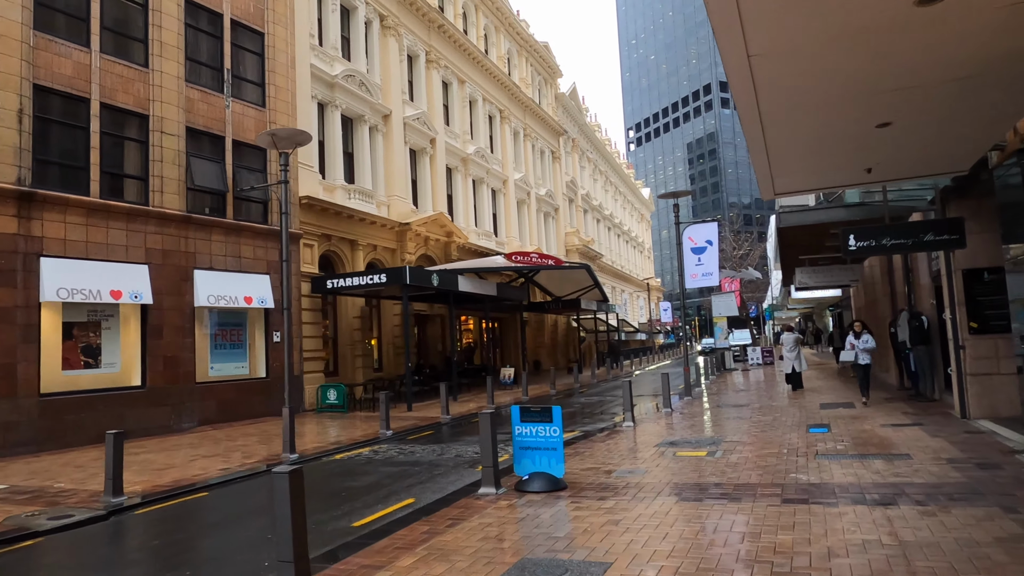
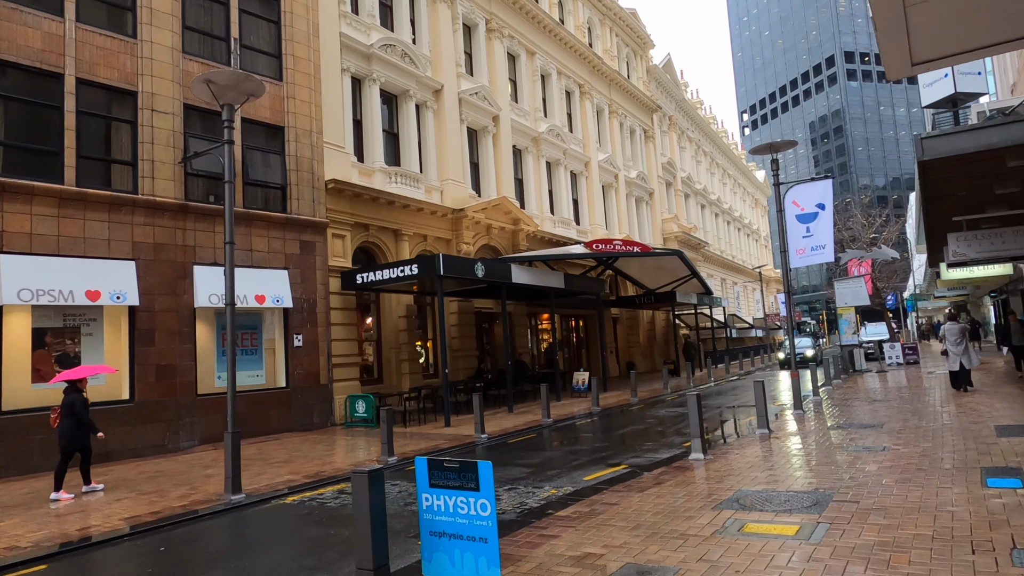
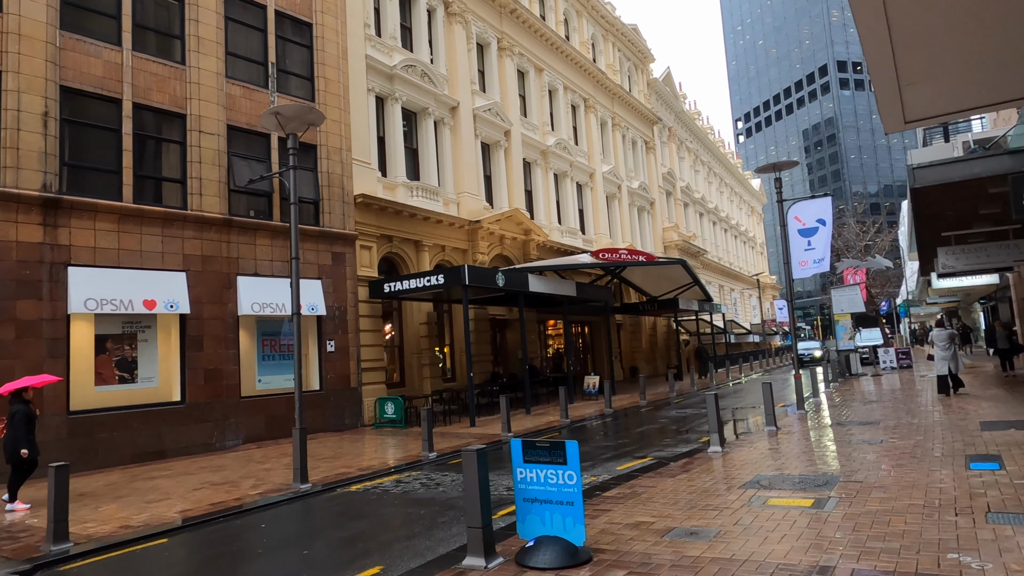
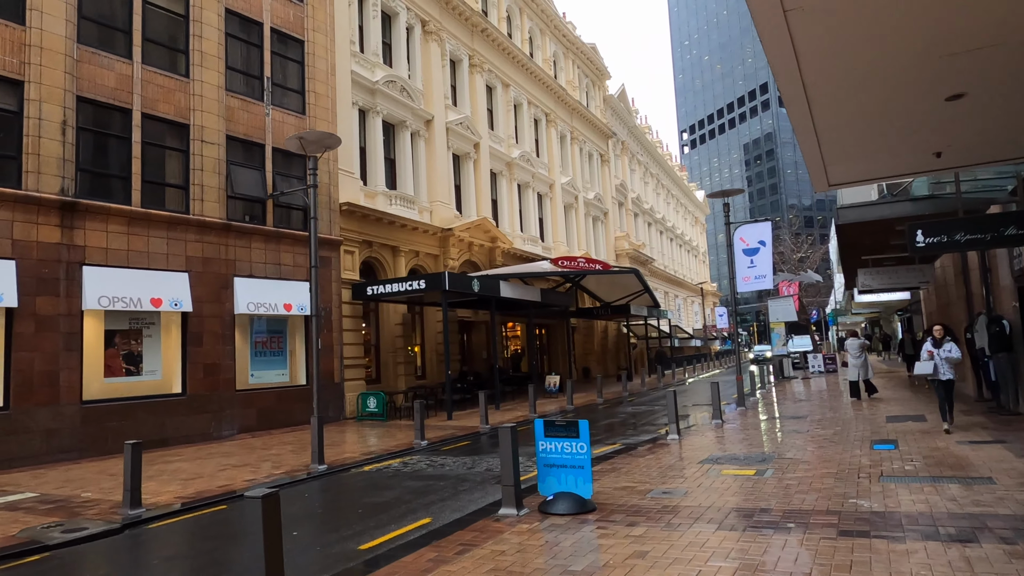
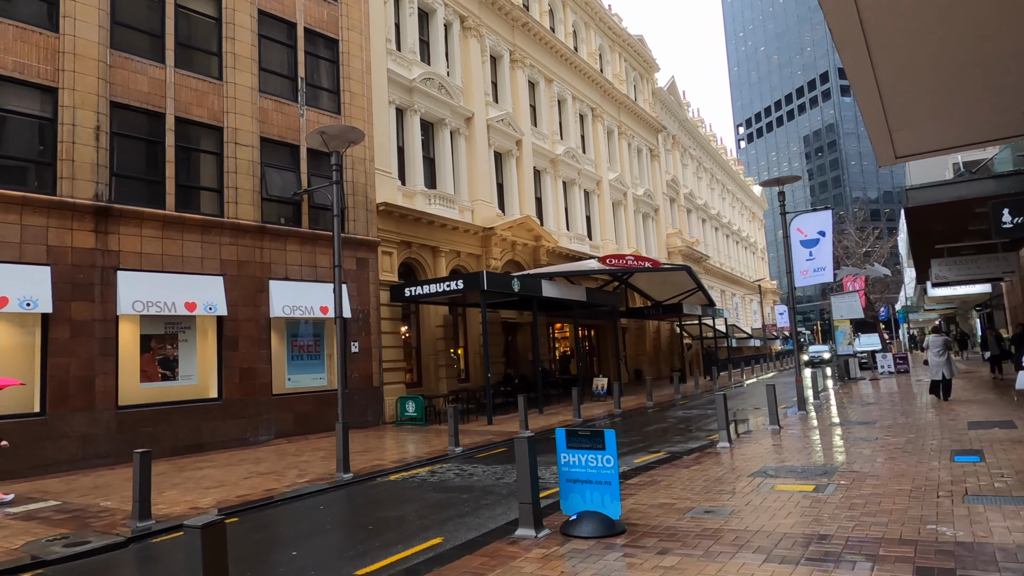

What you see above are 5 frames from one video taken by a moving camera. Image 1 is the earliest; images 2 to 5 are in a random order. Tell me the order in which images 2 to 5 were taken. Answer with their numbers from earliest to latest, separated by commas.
4, 5, 3, 2
